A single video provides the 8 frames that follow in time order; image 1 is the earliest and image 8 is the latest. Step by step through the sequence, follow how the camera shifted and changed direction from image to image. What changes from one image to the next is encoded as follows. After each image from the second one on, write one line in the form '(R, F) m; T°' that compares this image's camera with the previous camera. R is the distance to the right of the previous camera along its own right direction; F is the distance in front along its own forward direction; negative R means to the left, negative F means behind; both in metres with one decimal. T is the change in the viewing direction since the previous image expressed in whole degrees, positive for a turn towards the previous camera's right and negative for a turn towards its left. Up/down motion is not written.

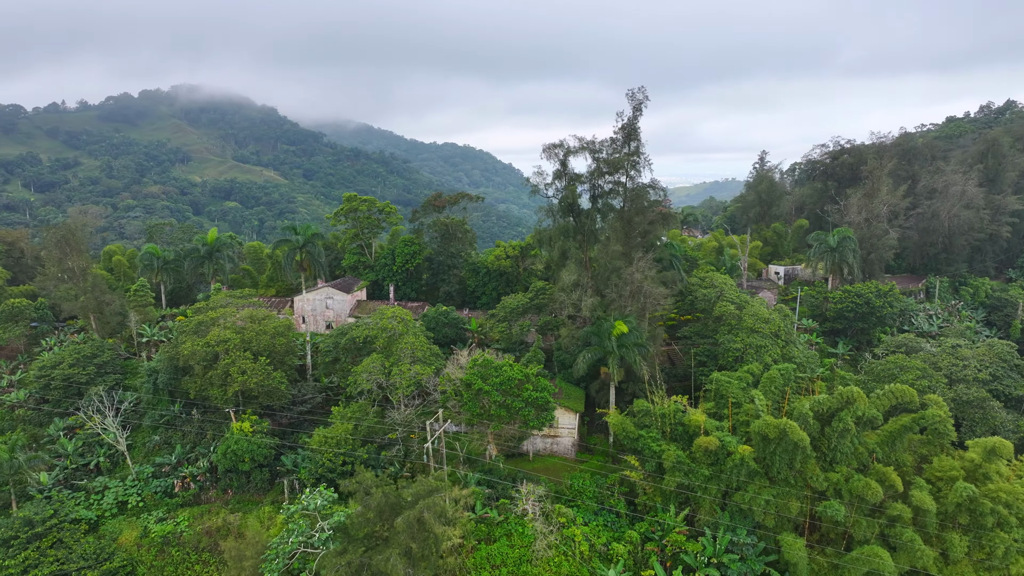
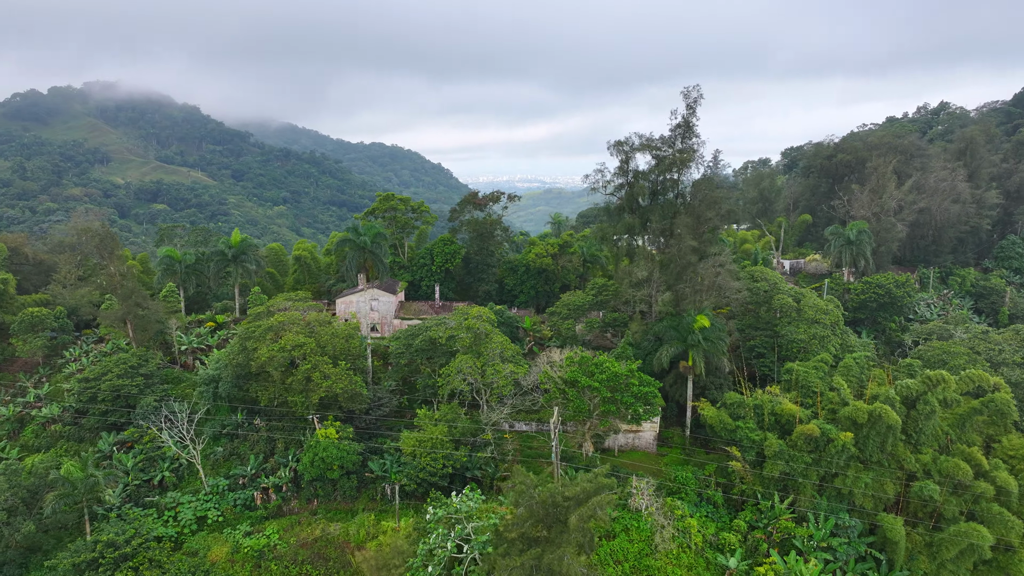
(-4.3, +0.3) m; +6°
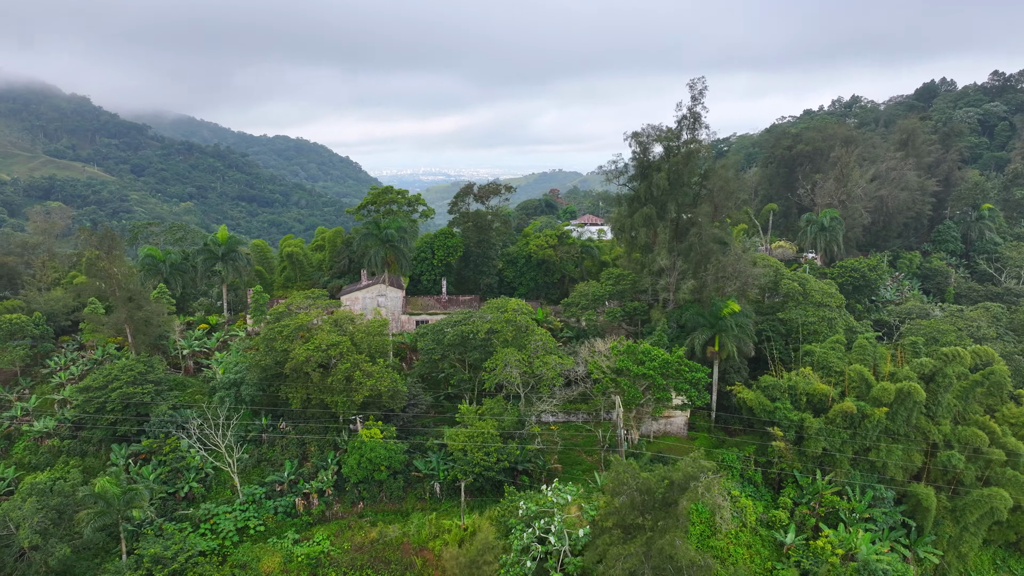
(-3.4, +0.3) m; +7°
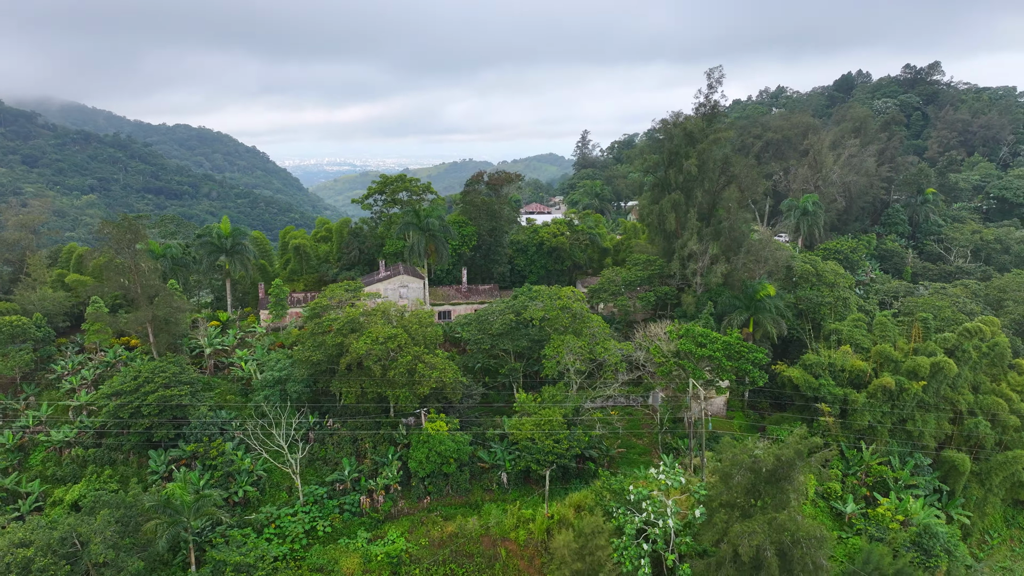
(-3.7, +0.3) m; +7°
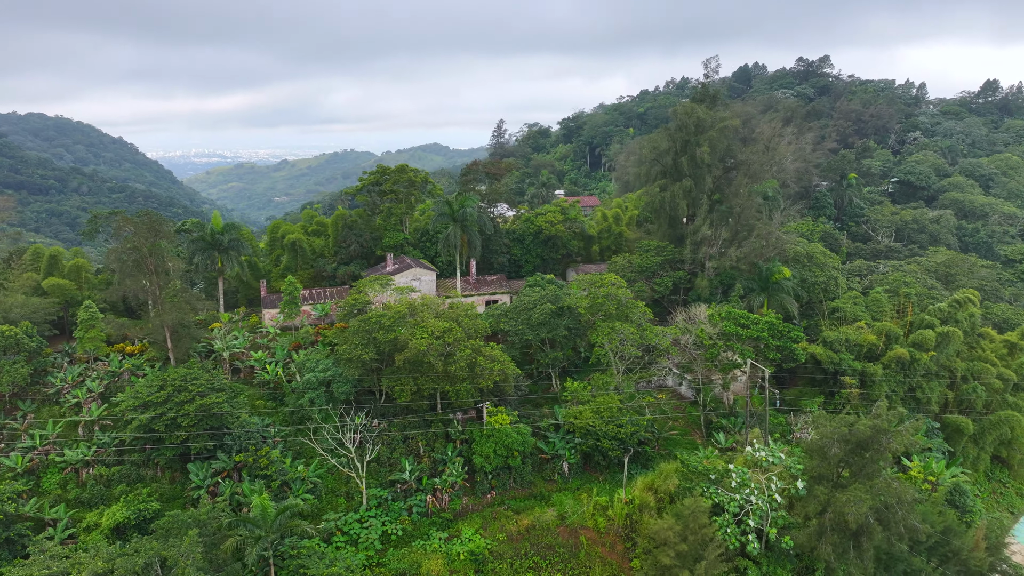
(-4.1, +0.5) m; +9°
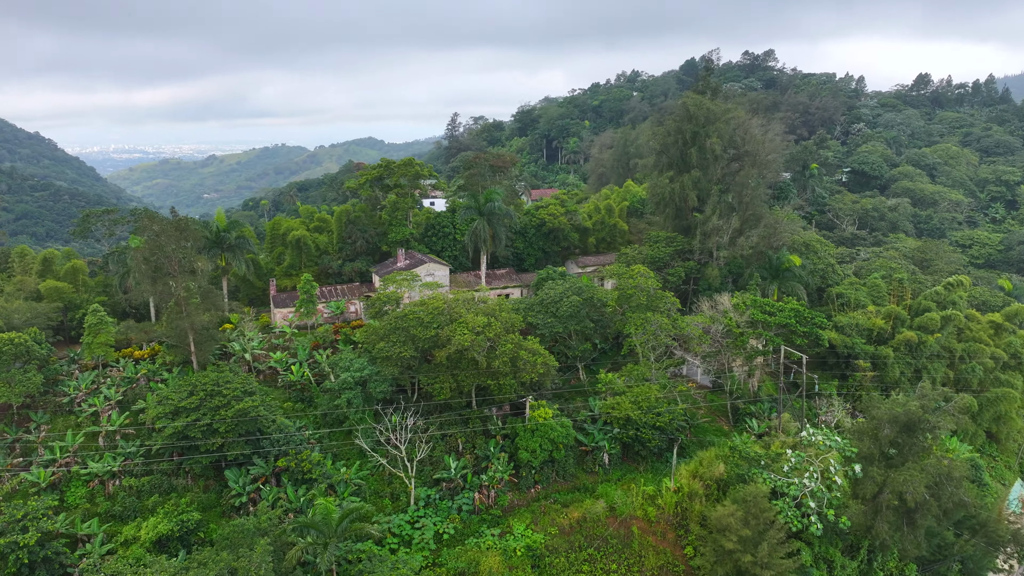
(-2.4, +0.2) m; +5°
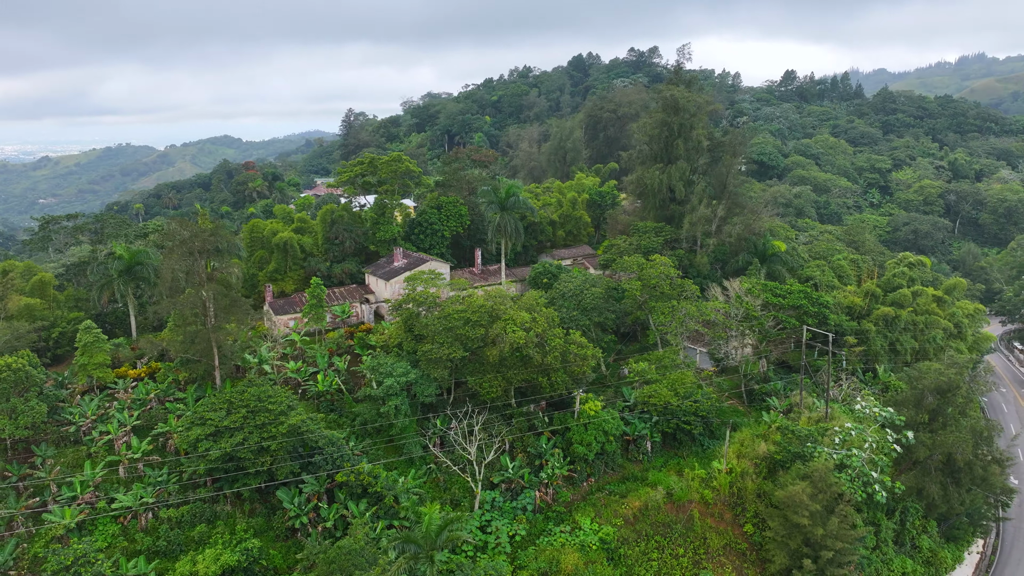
(-4.1, +0.6) m; +10°
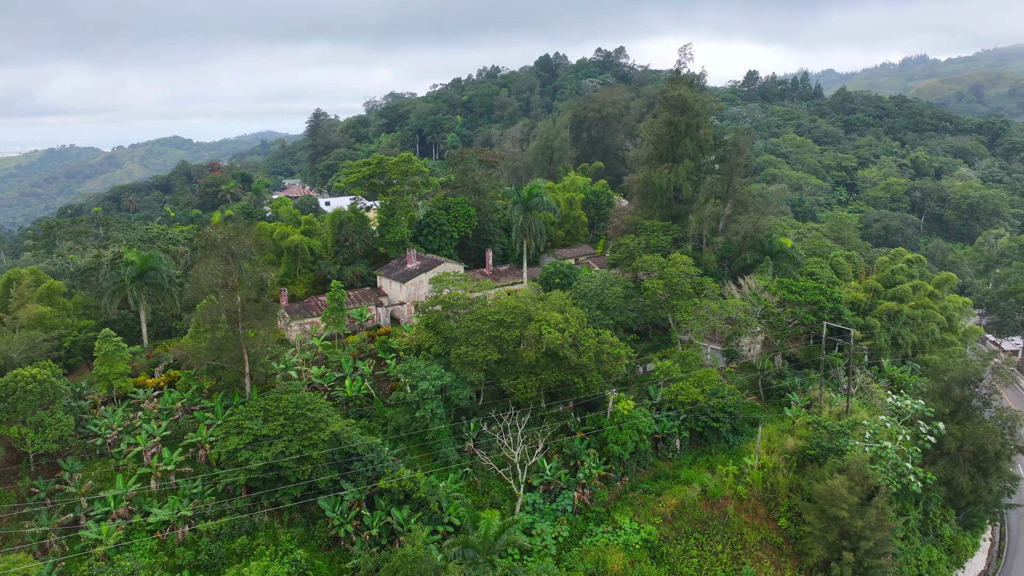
(-1.7, +0.2) m; +3°
